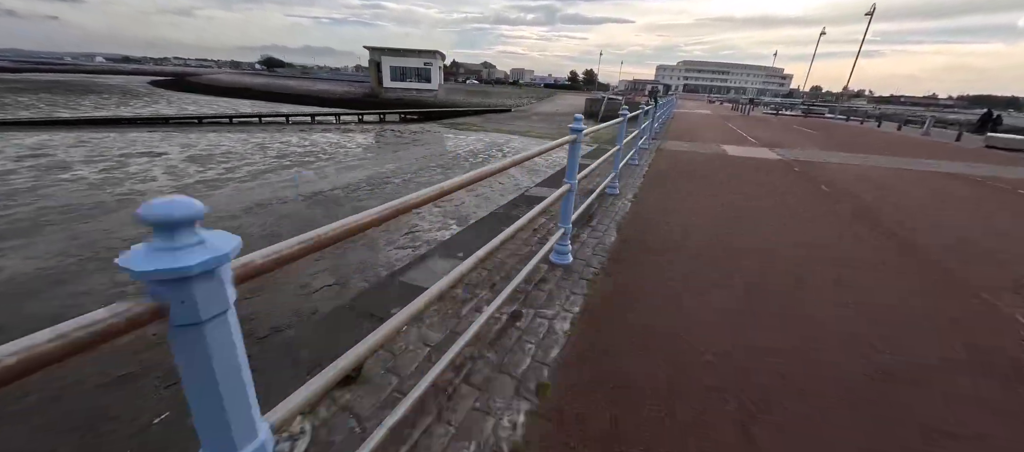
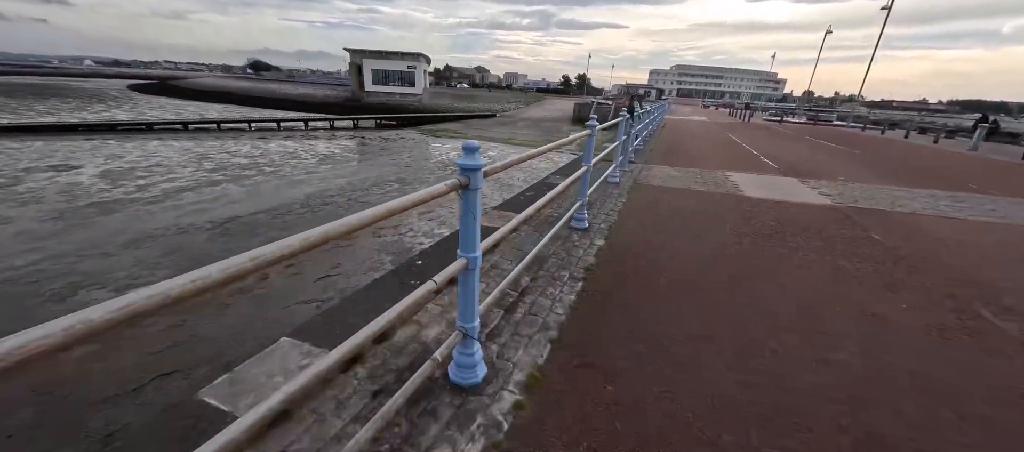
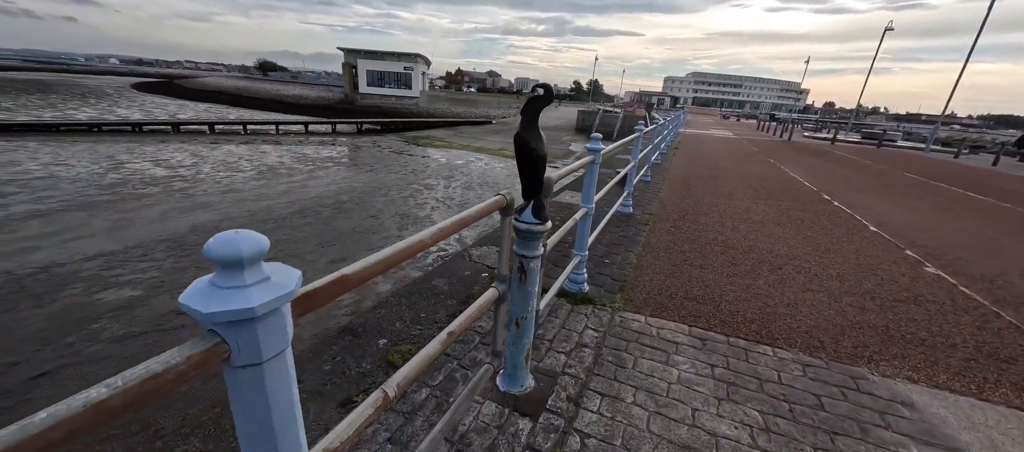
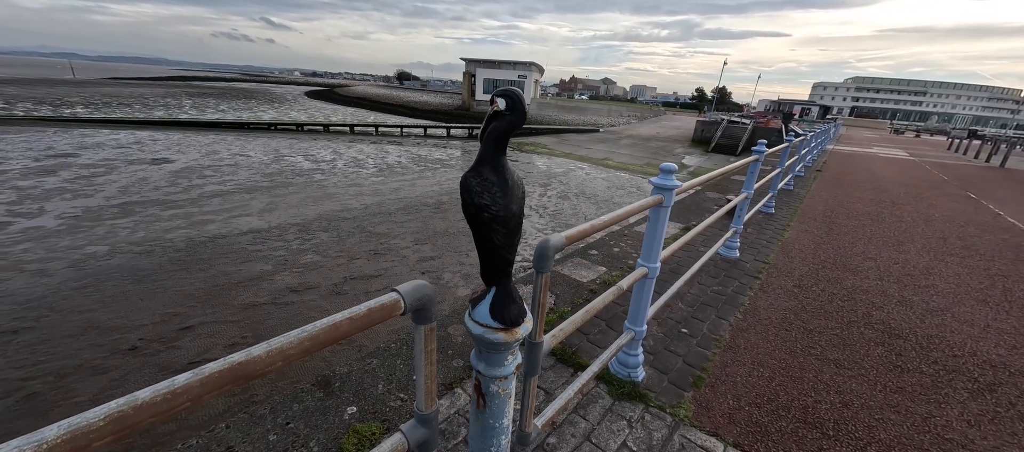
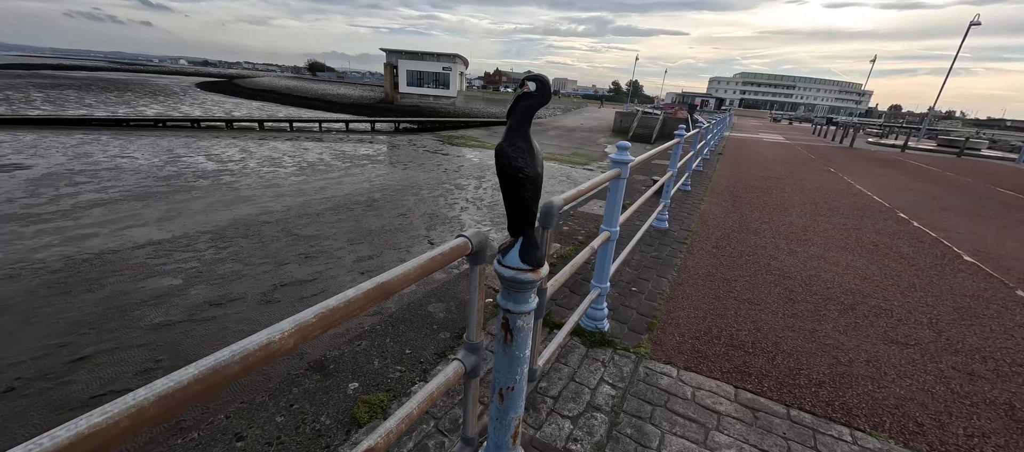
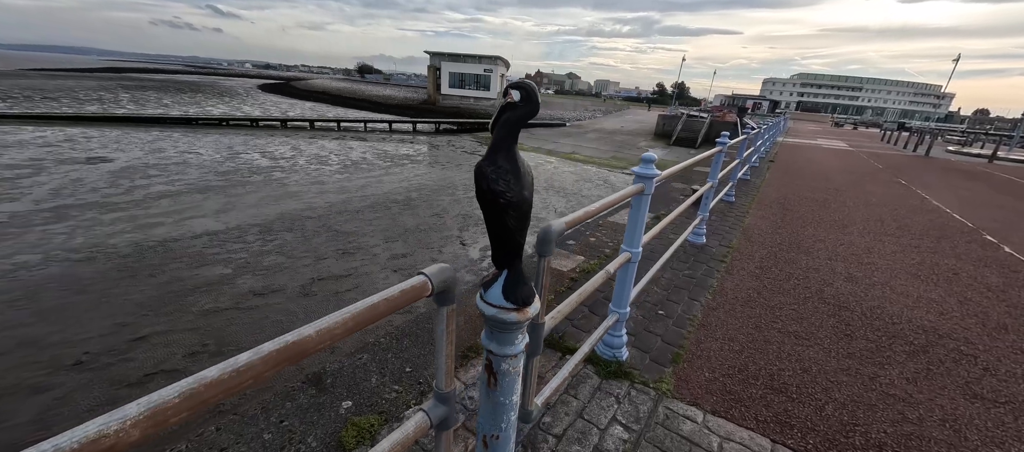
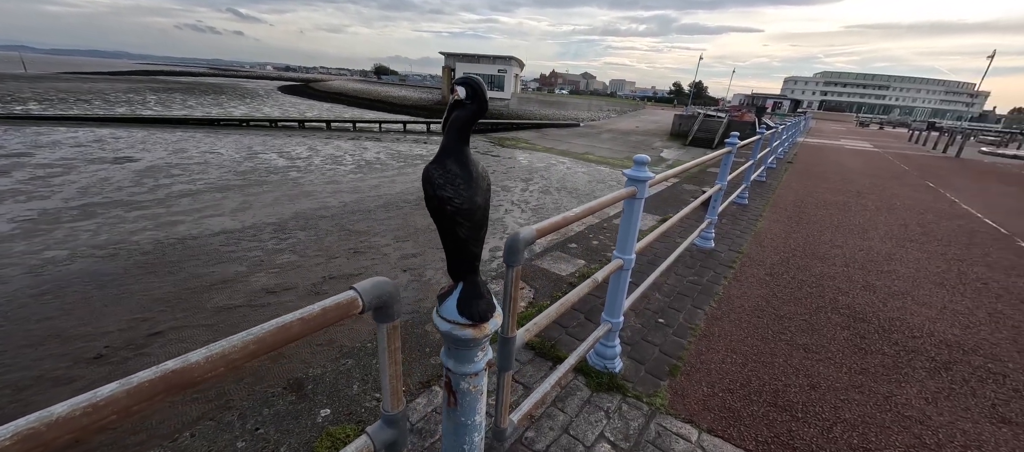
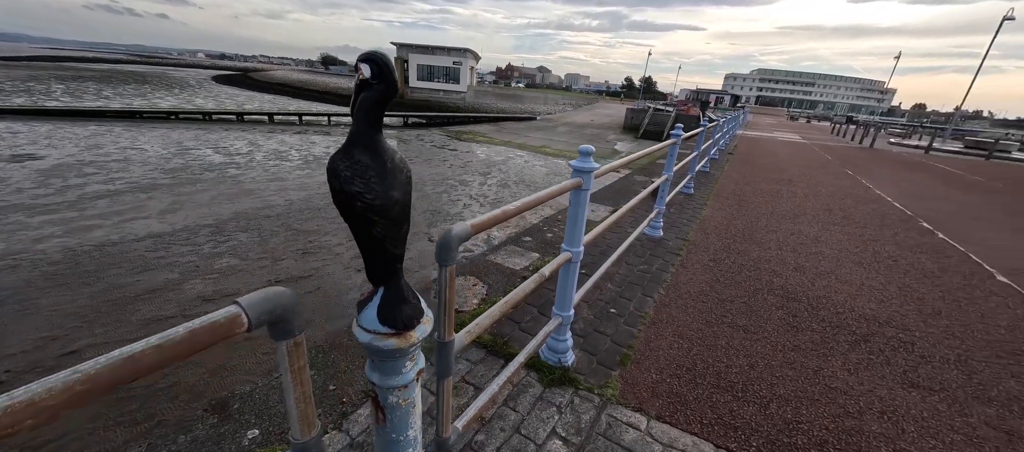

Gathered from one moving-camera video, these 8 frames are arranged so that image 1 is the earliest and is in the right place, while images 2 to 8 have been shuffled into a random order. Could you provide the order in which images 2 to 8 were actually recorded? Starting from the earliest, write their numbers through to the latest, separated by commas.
2, 3, 5, 6, 4, 7, 8
